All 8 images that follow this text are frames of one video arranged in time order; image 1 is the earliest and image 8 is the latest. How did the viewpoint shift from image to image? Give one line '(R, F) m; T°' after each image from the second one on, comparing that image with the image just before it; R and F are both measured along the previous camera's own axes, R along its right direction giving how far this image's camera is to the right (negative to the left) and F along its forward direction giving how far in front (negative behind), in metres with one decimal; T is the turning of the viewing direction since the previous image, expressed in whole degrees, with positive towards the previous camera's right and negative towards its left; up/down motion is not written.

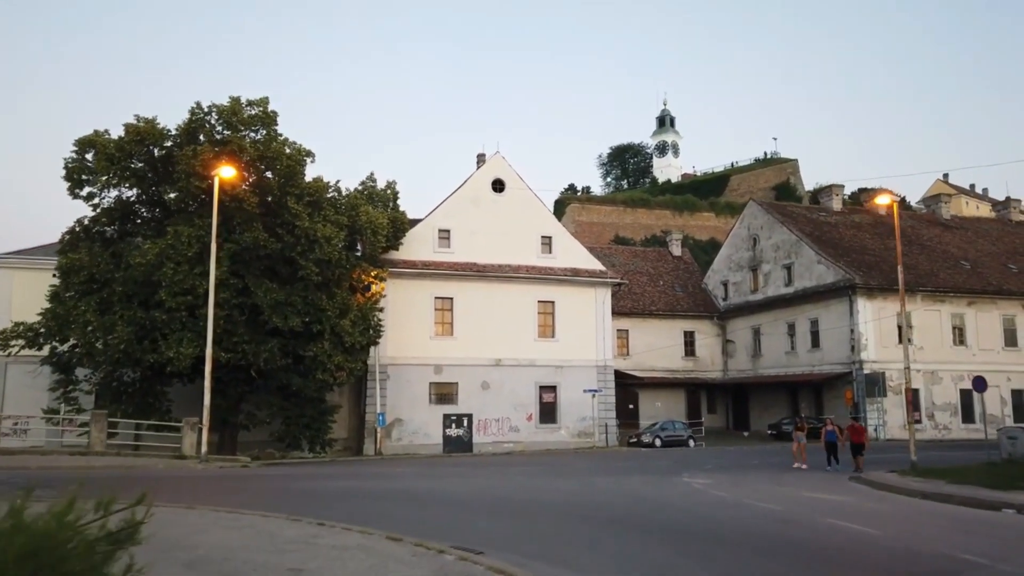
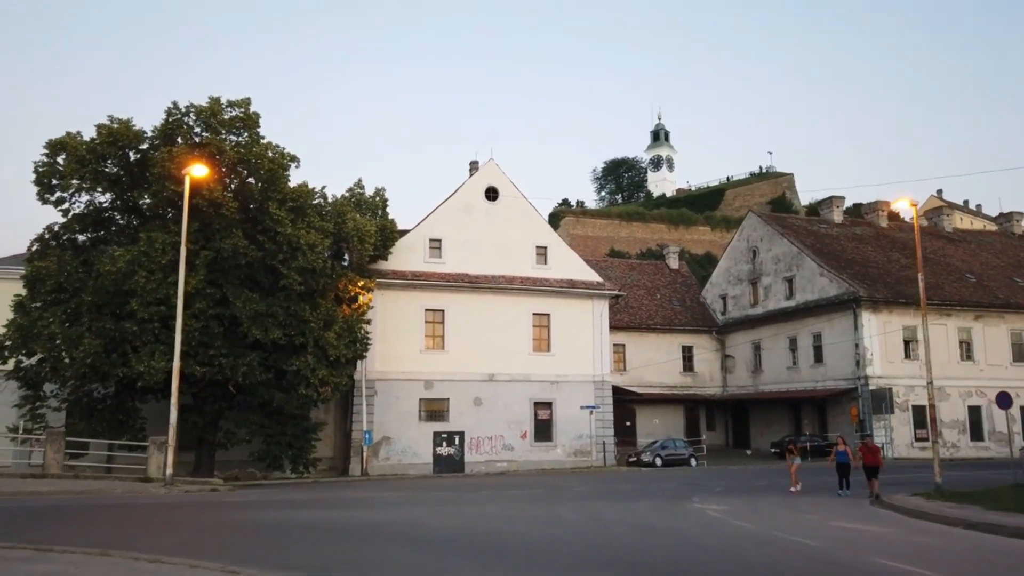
(0.0, +1.5) m; +1°
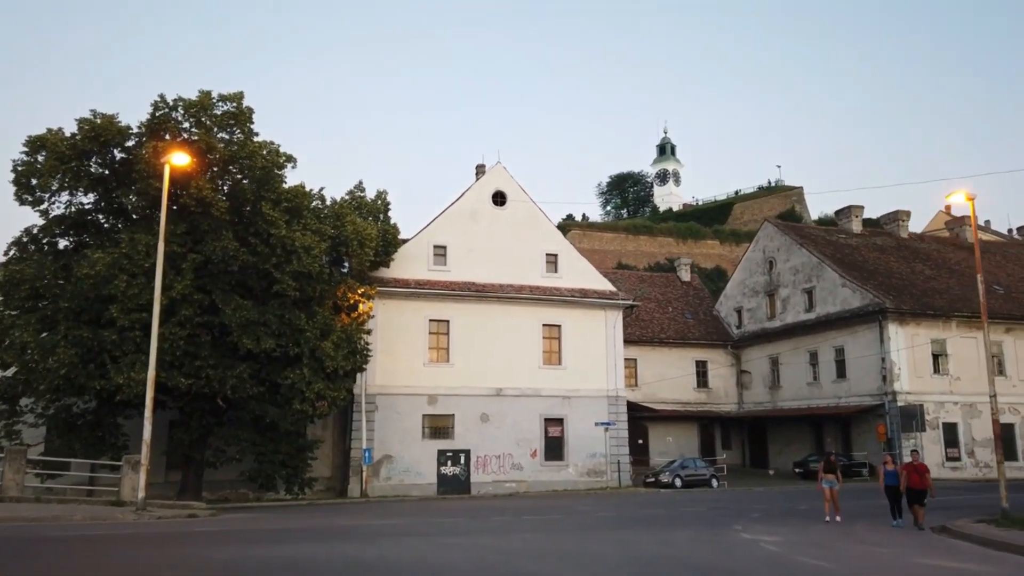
(-0.3, +2.0) m; 0°
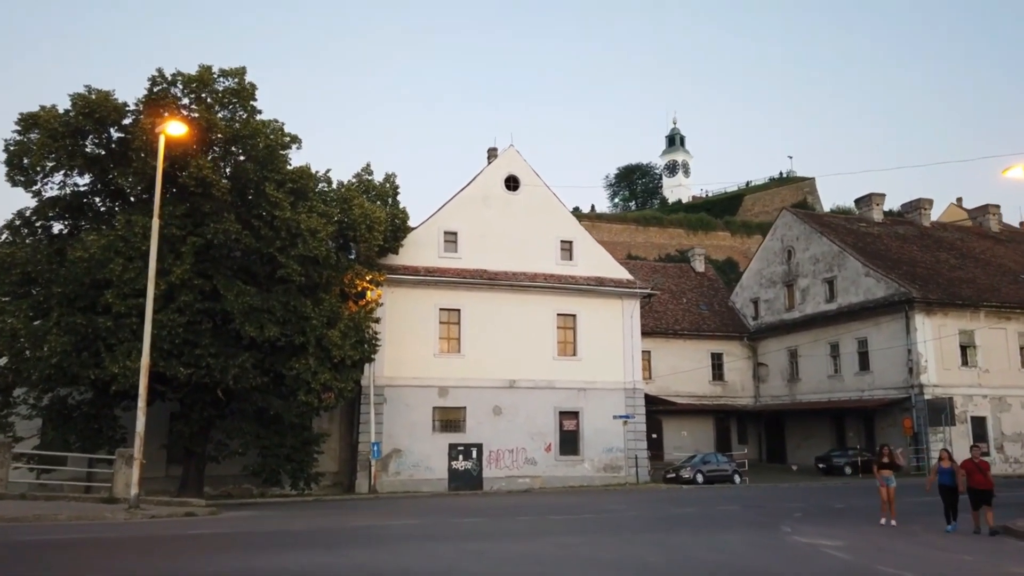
(-0.4, +1.4) m; 0°
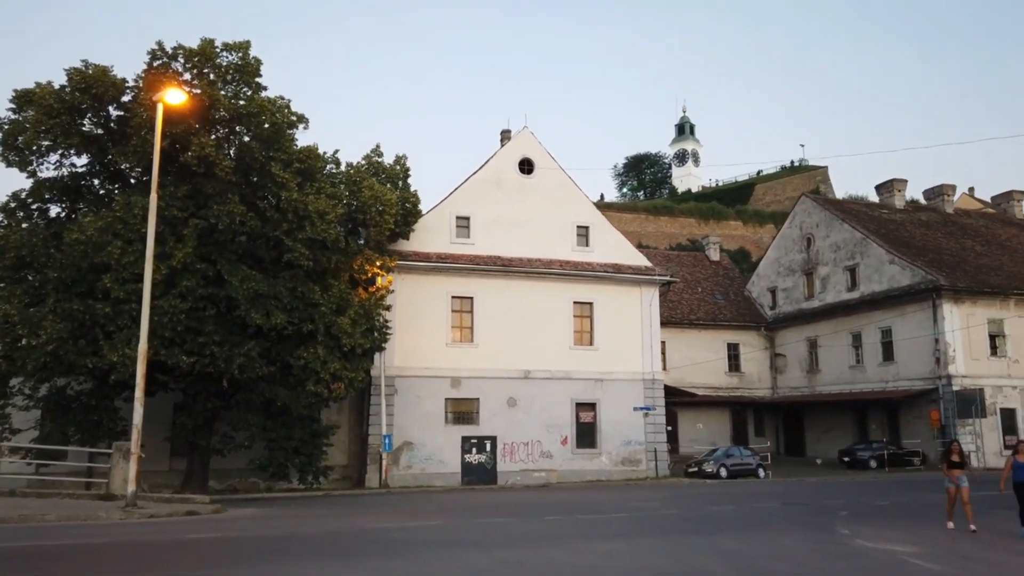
(-0.4, +1.2) m; 0°
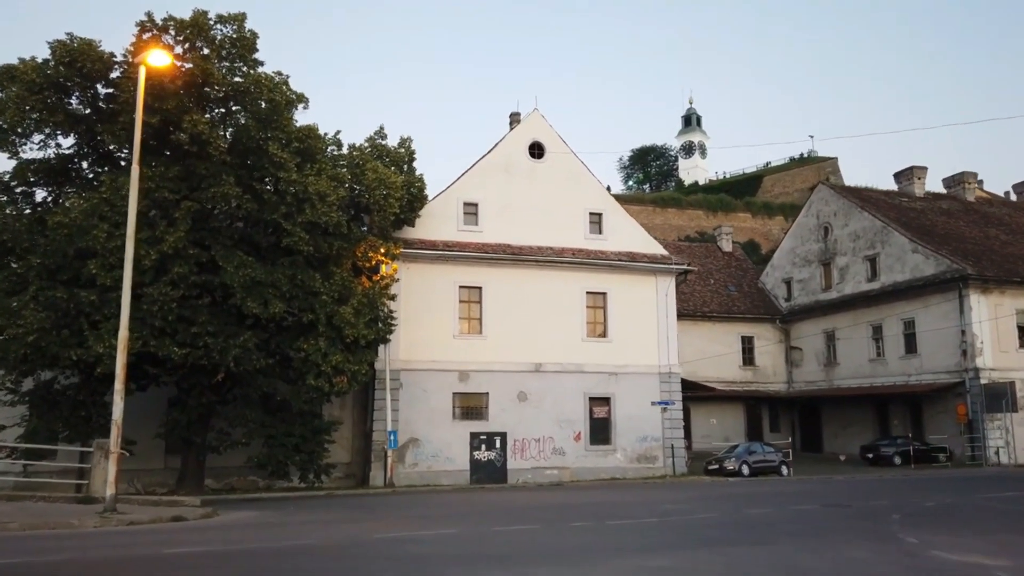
(-0.3, +1.4) m; 0°
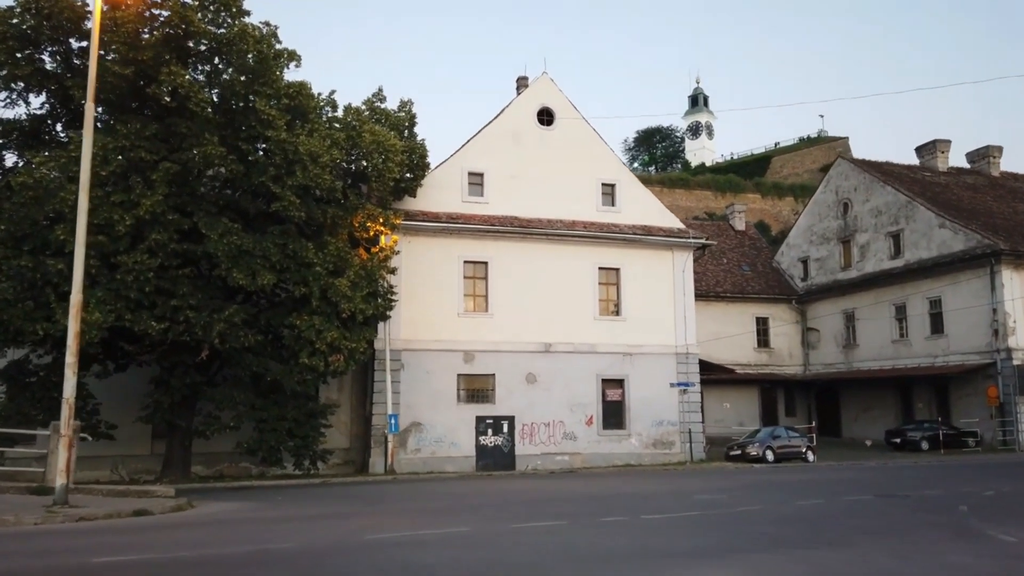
(-0.2, +1.9) m; 0°
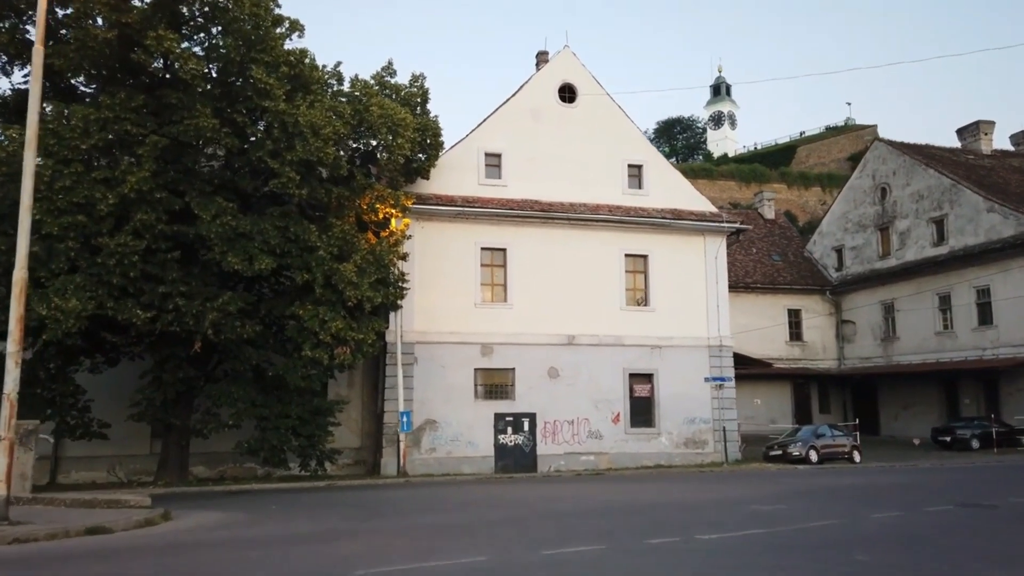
(-0.1, +1.9) m; -1°
